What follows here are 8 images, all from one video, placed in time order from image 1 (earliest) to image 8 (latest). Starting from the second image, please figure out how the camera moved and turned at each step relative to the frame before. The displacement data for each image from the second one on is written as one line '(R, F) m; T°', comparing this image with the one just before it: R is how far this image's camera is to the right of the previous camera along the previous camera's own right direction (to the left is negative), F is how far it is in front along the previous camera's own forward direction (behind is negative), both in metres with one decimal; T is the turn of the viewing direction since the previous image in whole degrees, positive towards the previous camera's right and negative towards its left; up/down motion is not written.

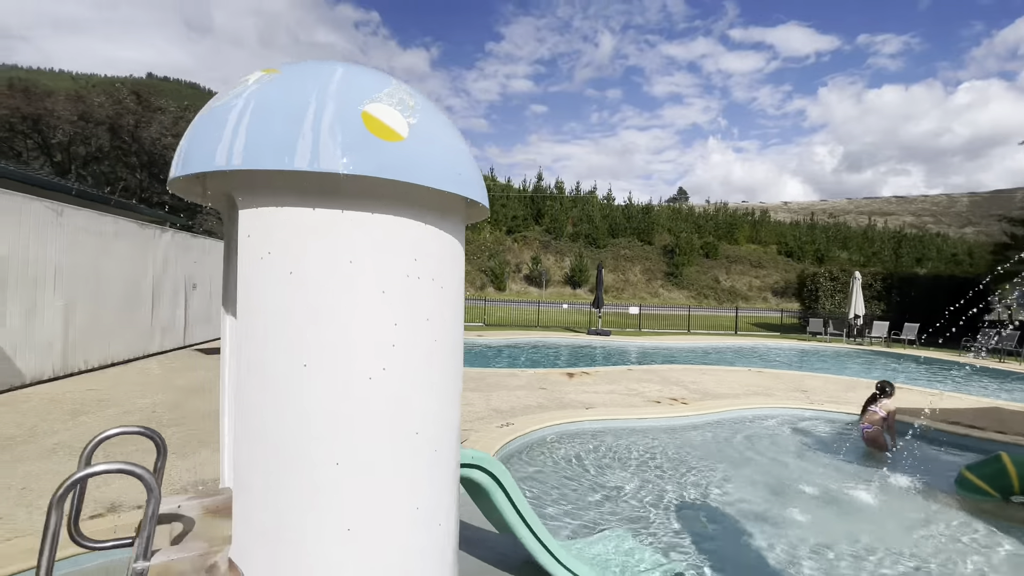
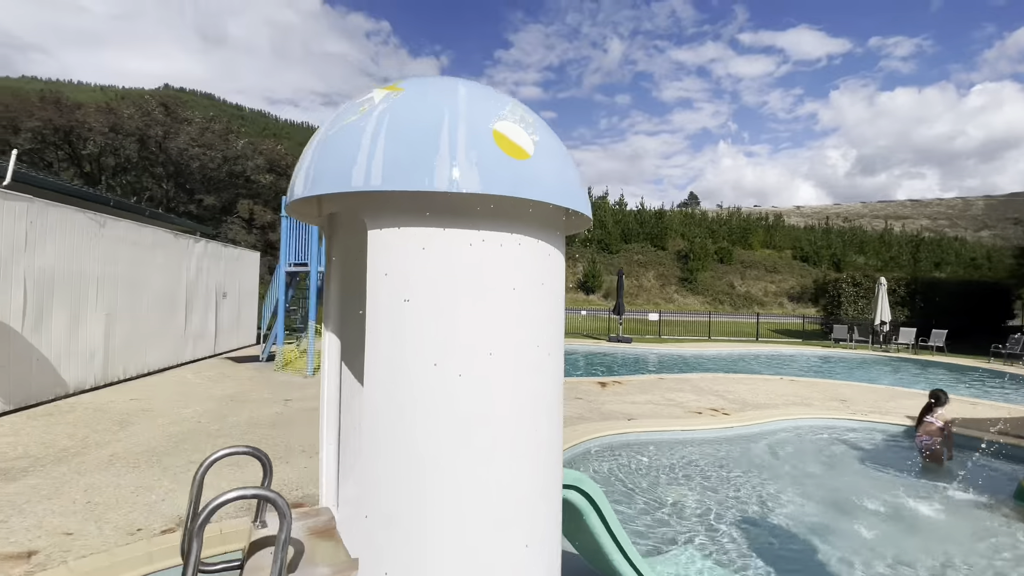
(-0.5, 0.0) m; -1°
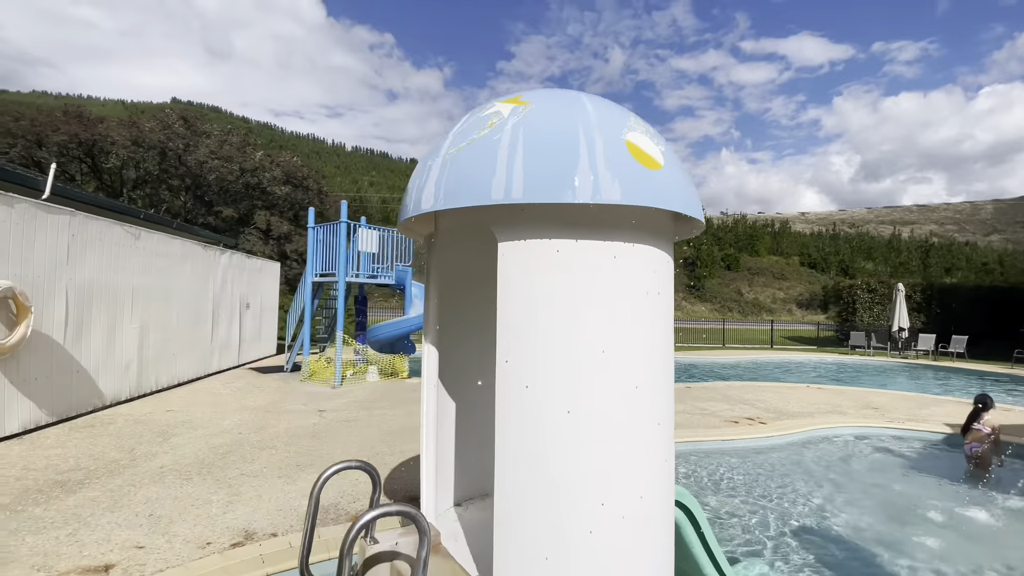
(-0.5, 0.0) m; 0°
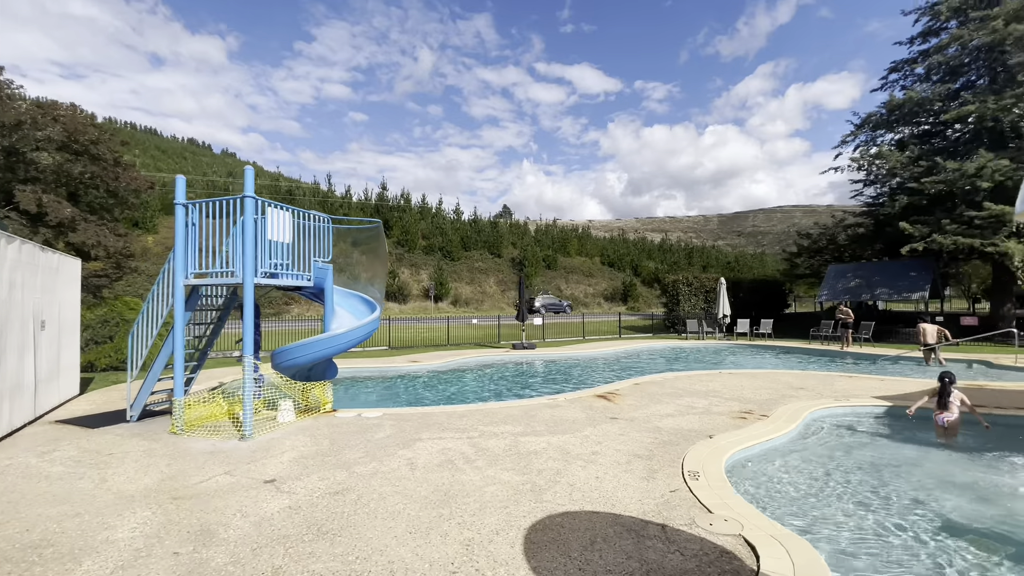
(-2.7, +2.1) m; +22°
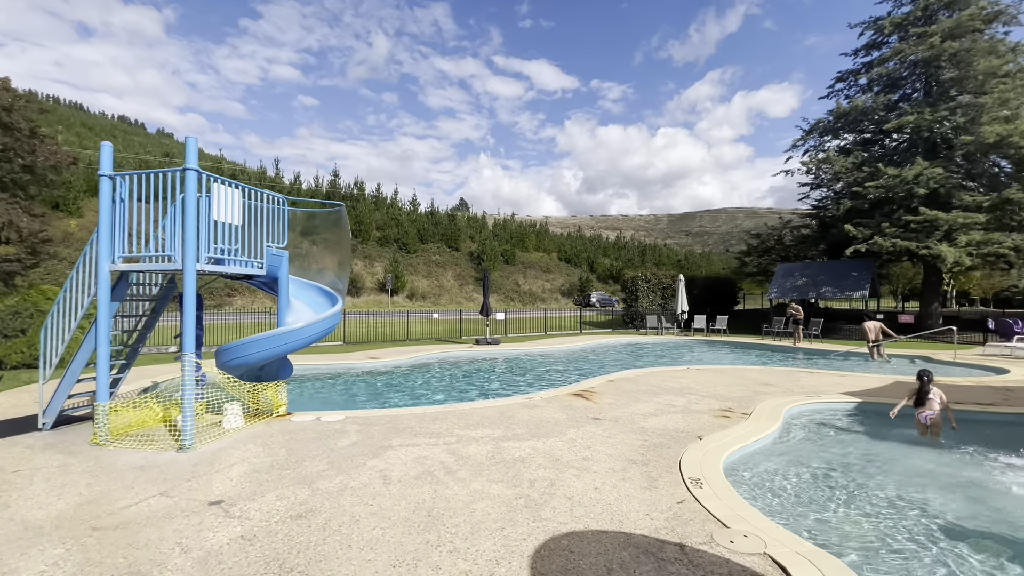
(-0.4, +0.6) m; +5°
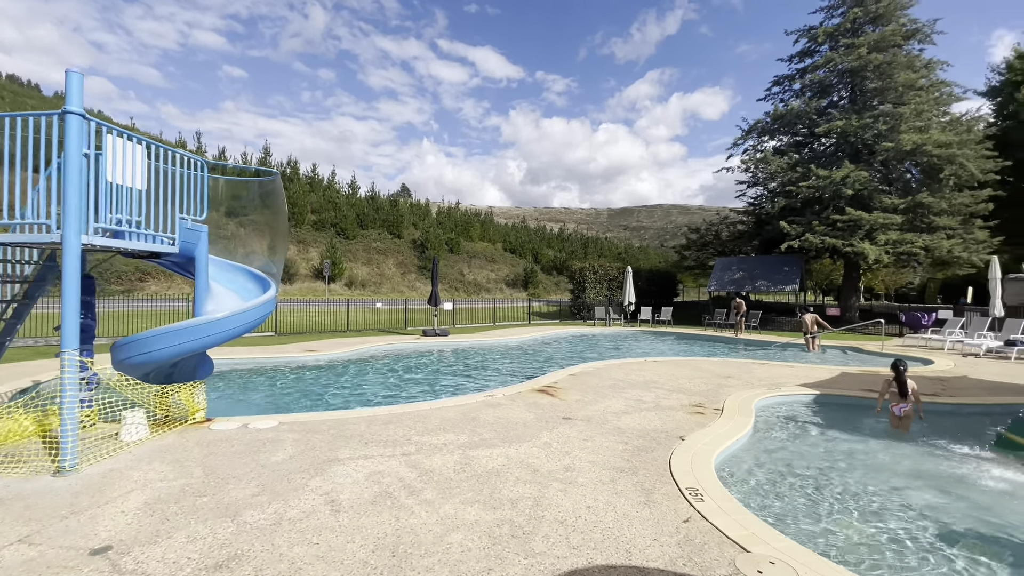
(-0.3, +0.8) m; +7°
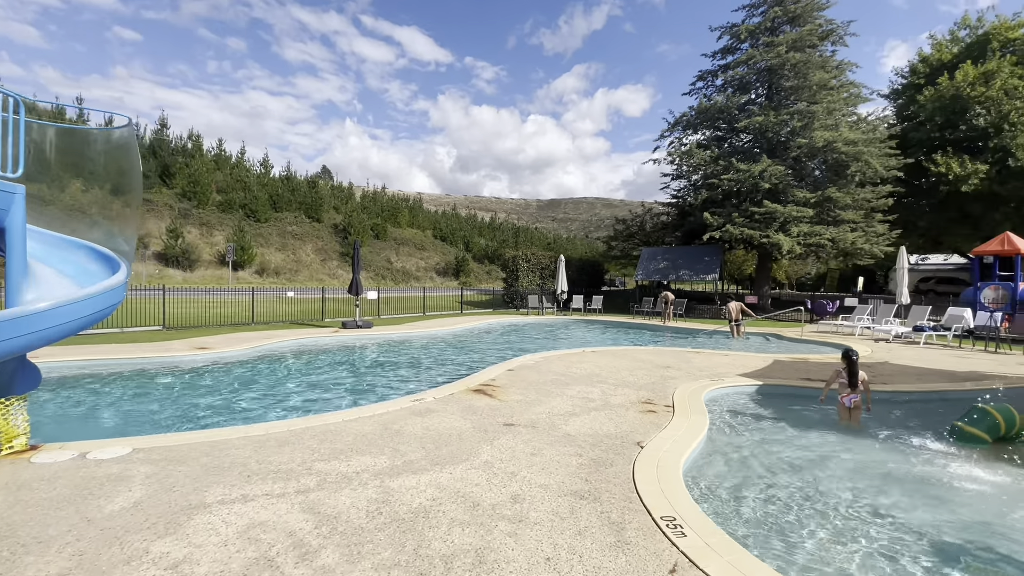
(0.0, +1.1) m; +9°
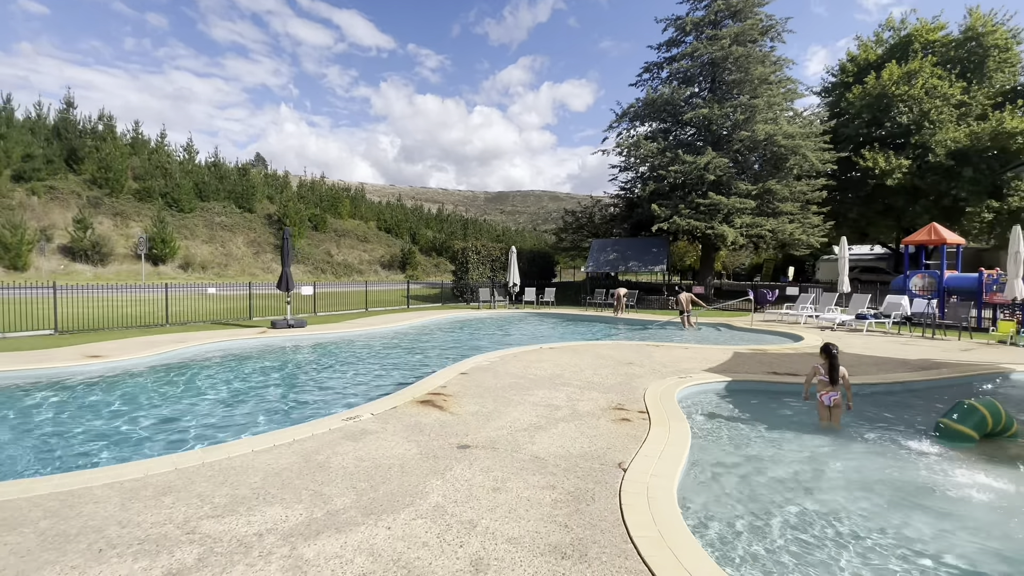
(-0.1, +1.0) m; +6°
